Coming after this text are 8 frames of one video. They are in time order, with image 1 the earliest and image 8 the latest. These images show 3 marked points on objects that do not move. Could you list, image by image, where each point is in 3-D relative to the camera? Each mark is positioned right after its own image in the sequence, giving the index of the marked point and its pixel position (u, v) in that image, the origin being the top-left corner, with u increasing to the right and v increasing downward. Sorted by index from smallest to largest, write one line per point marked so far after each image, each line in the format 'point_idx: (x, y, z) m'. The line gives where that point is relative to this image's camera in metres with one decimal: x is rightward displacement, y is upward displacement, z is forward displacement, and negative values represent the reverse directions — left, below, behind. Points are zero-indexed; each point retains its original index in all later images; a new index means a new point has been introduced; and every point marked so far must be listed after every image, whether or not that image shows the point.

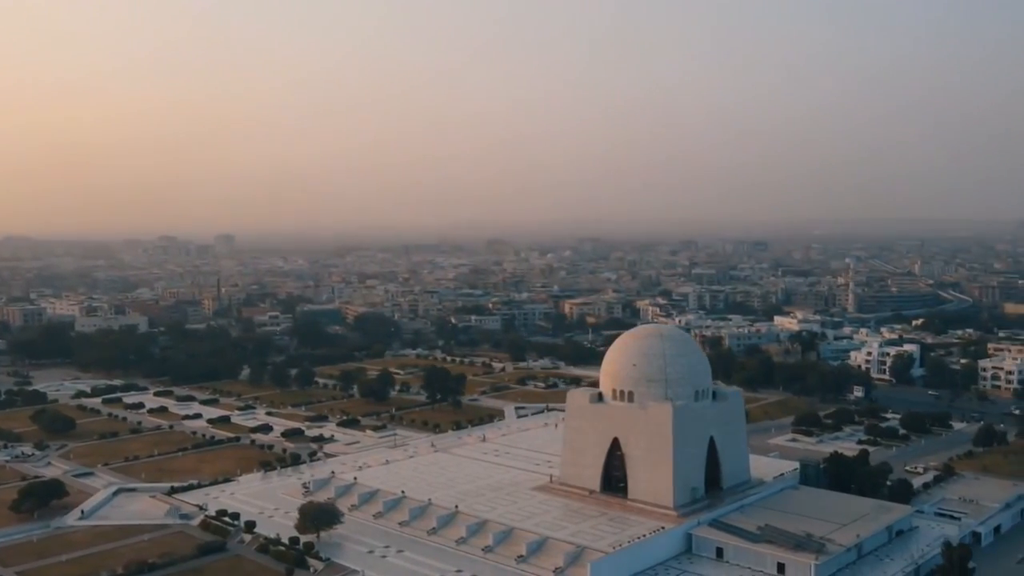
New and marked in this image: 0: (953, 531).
0: (+9.3, -5.1, +19.6) m
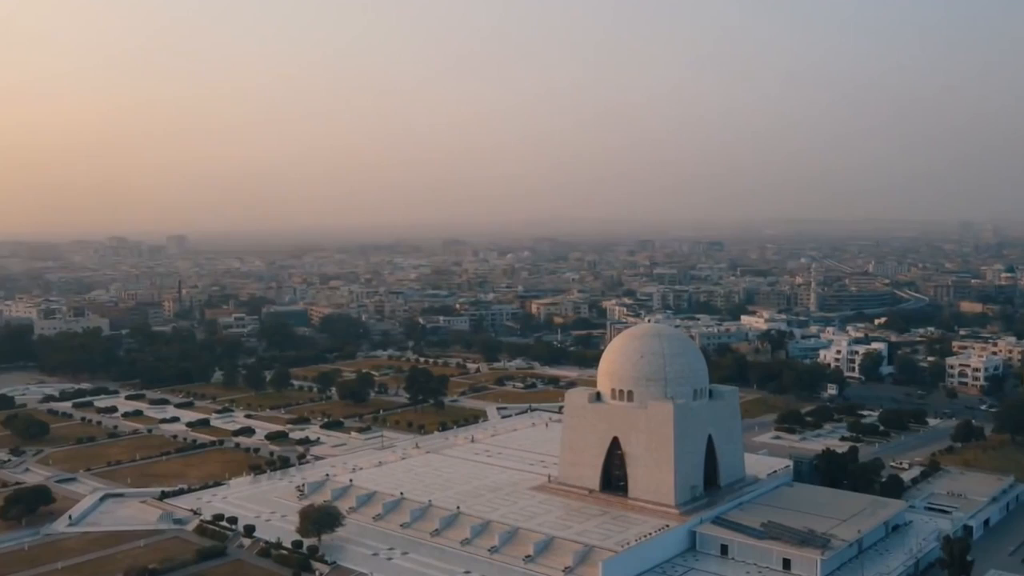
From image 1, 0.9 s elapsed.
0: (+9.4, -5.1, +20.0) m
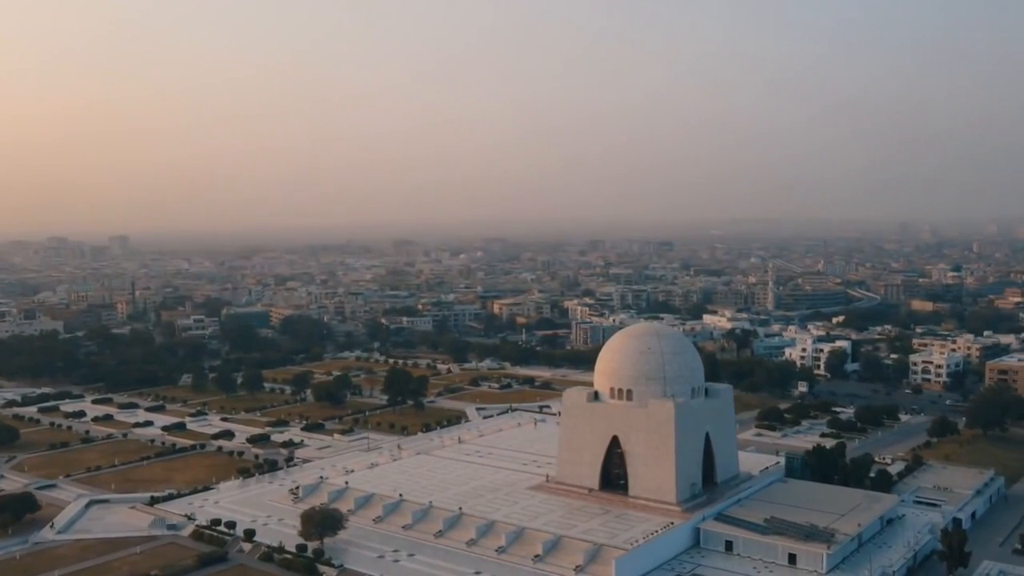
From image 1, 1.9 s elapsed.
0: (+9.4, -5.1, +20.4) m
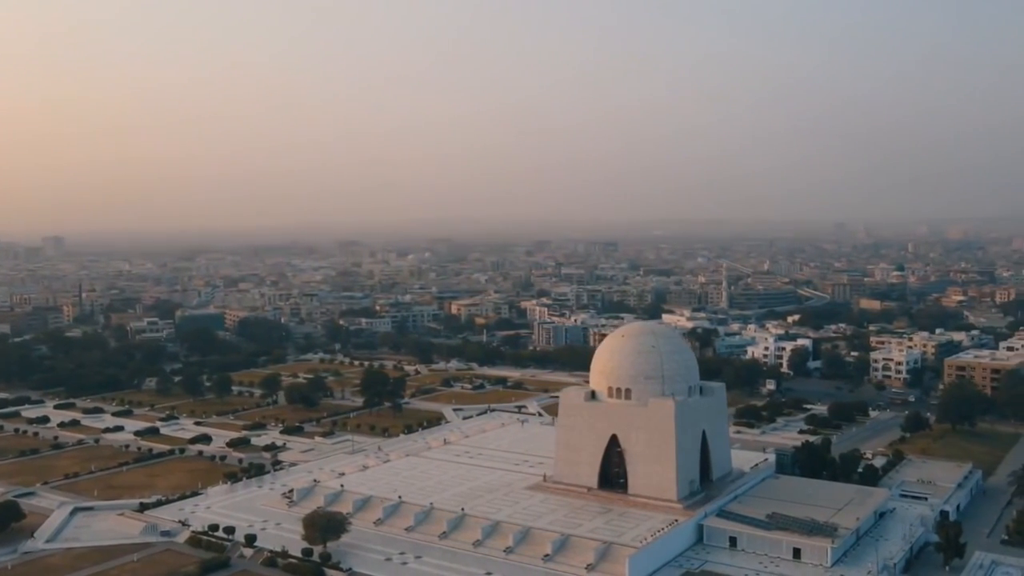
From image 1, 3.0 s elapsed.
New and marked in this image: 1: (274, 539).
0: (+9.4, -5.0, +21.0) m
1: (-4.9, -5.2, +18.9) m
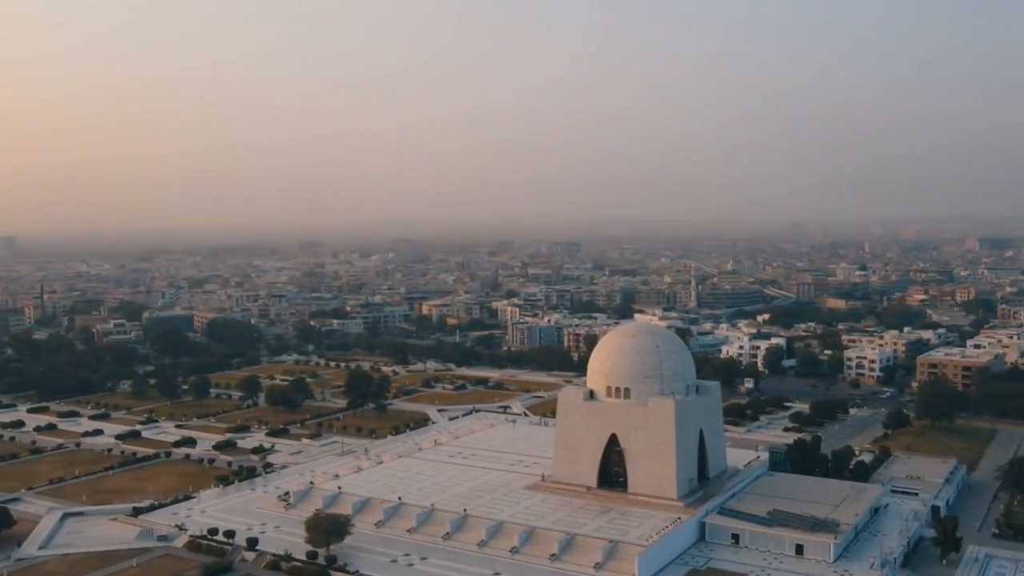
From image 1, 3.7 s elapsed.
0: (+9.4, -5.0, +21.3) m
1: (-4.8, -5.2, +18.8) m
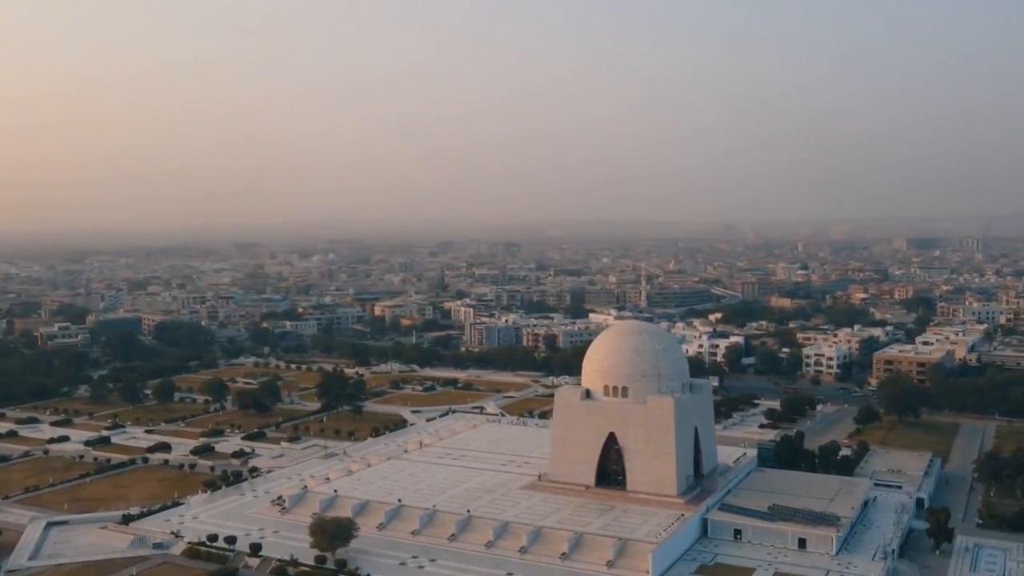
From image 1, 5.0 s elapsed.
0: (+9.3, -5.0, +21.9) m
1: (-4.7, -5.2, +18.5) m
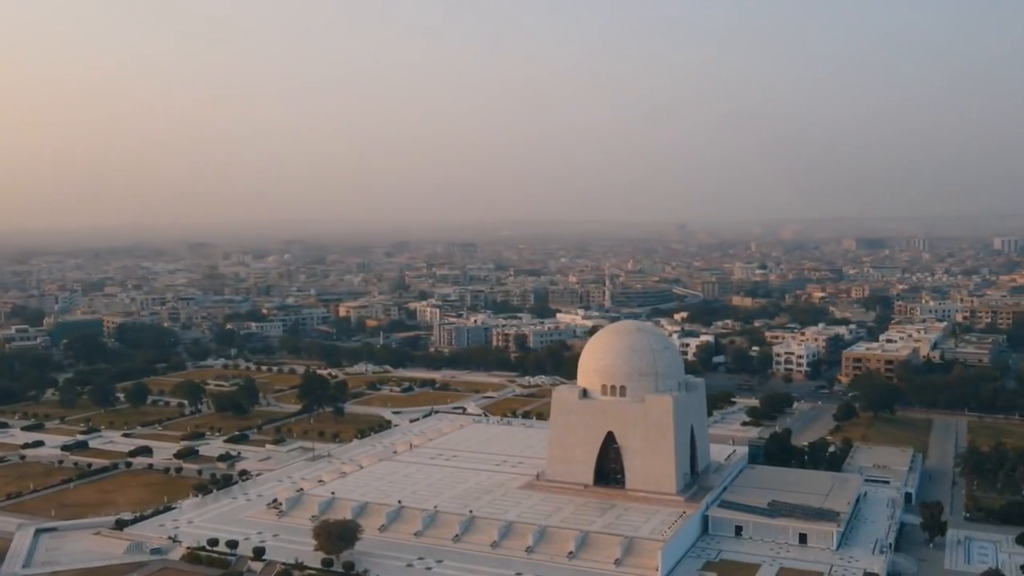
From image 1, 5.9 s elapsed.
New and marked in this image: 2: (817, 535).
0: (+9.2, -5.0, +22.4) m
1: (-4.6, -5.2, +18.3) m
2: (+6.0, -4.9, +18.3) m
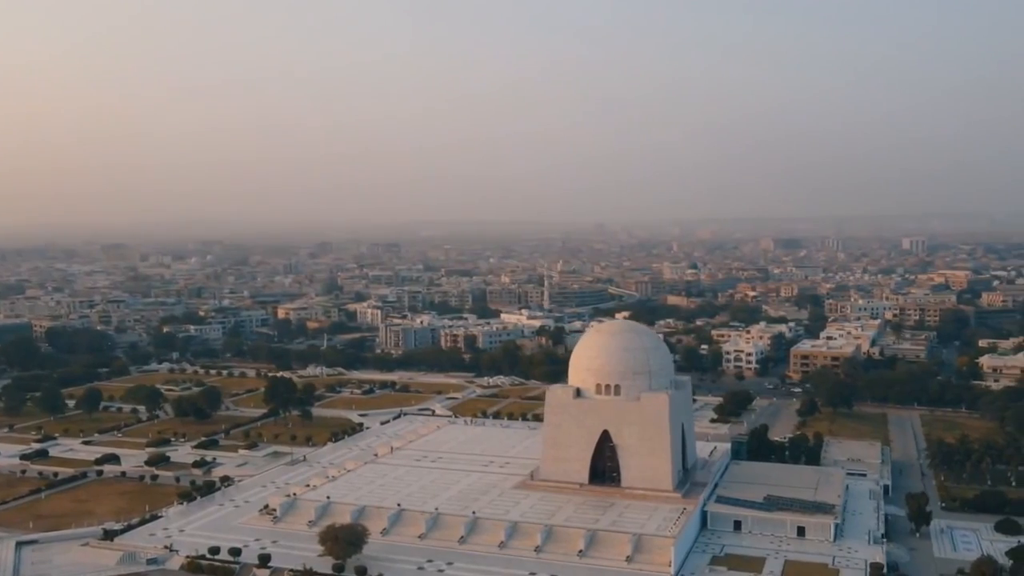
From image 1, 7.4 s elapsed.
0: (+9.0, -4.9, +23.1) m
1: (-4.4, -5.3, +18.0) m
2: (+6.2, -4.9, +18.8) m
